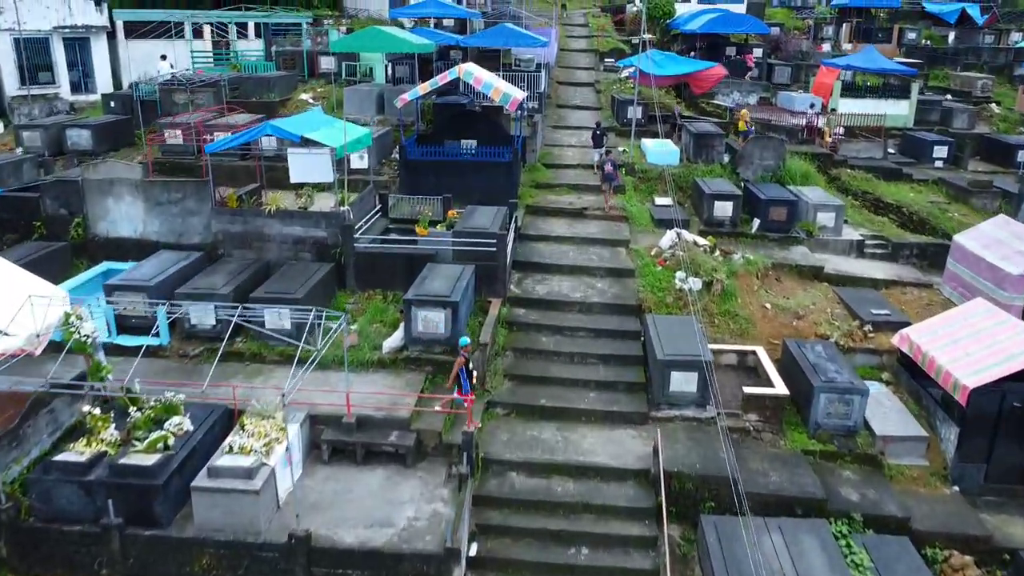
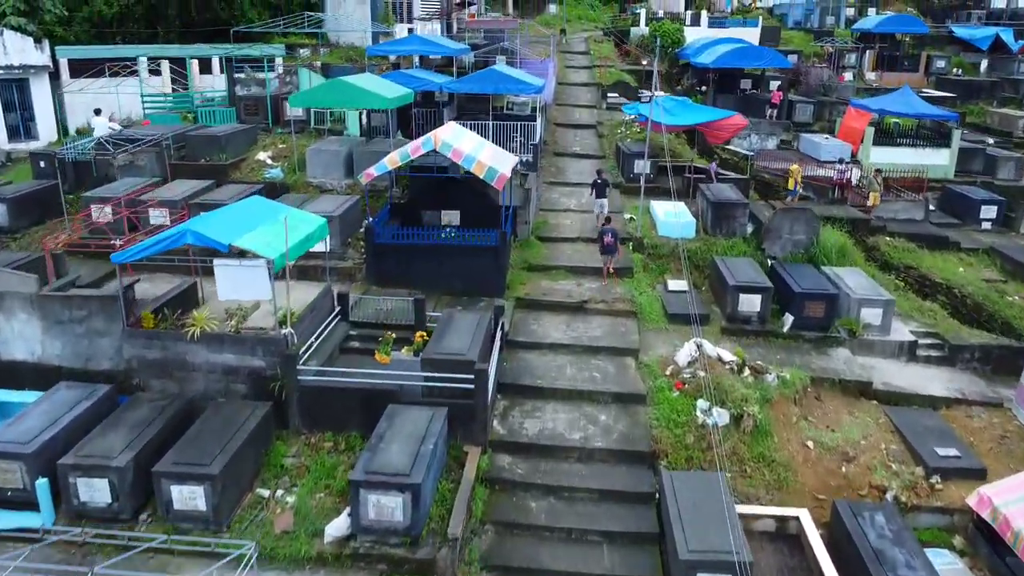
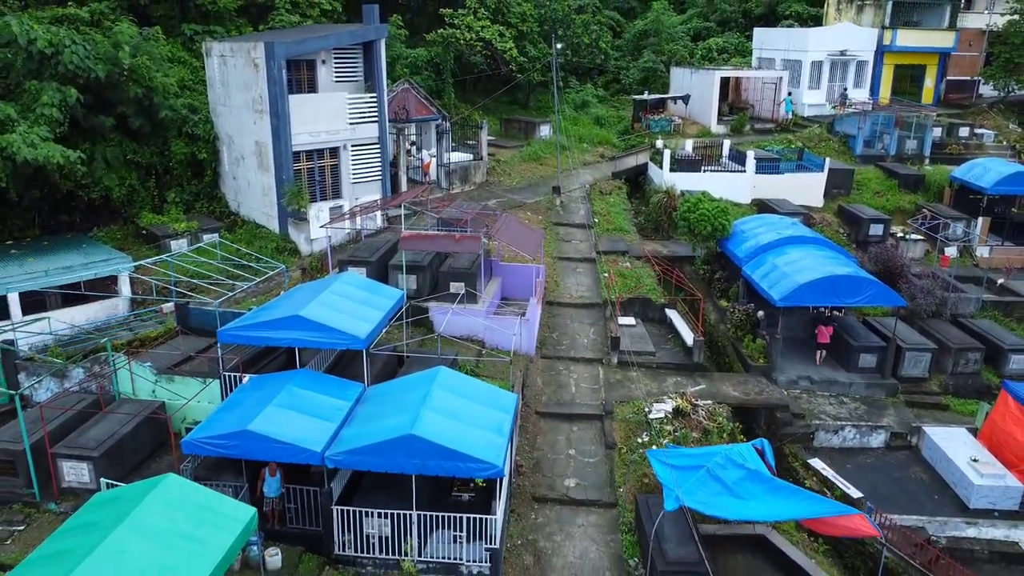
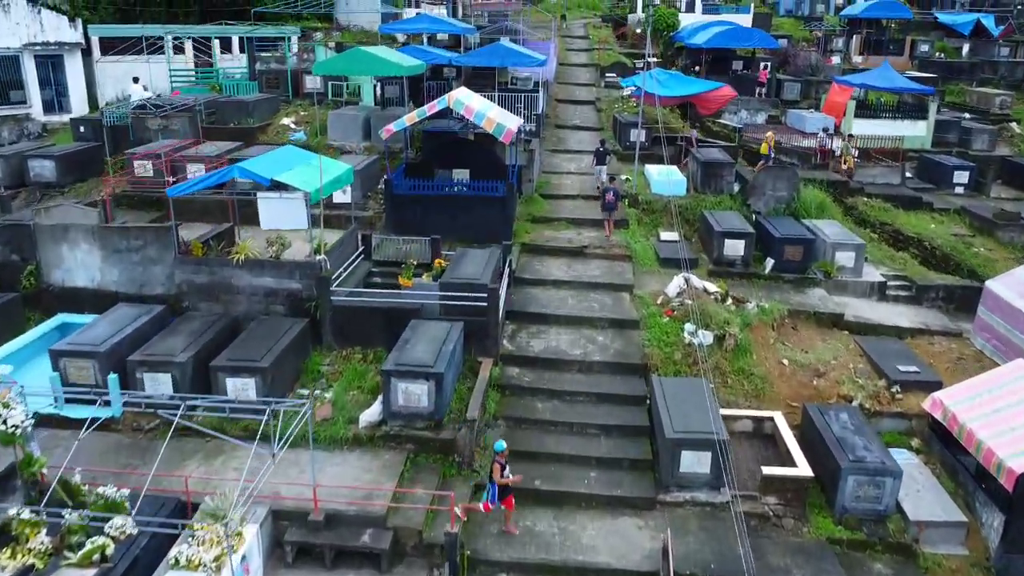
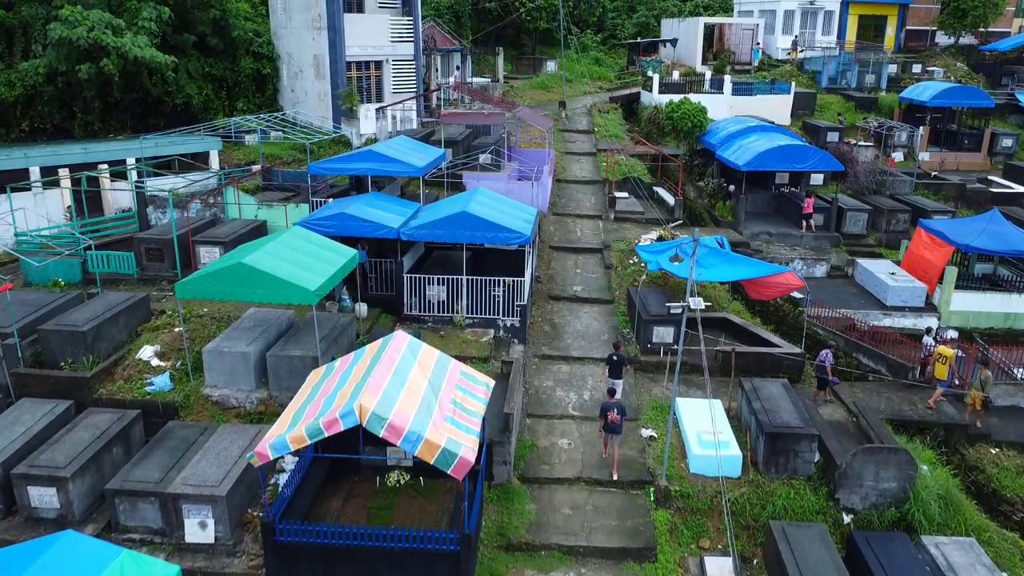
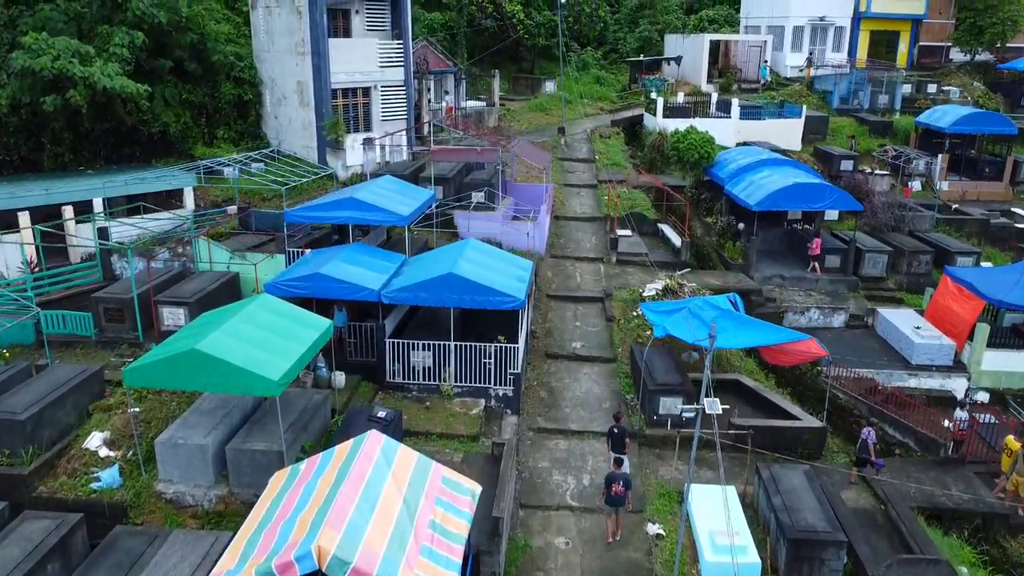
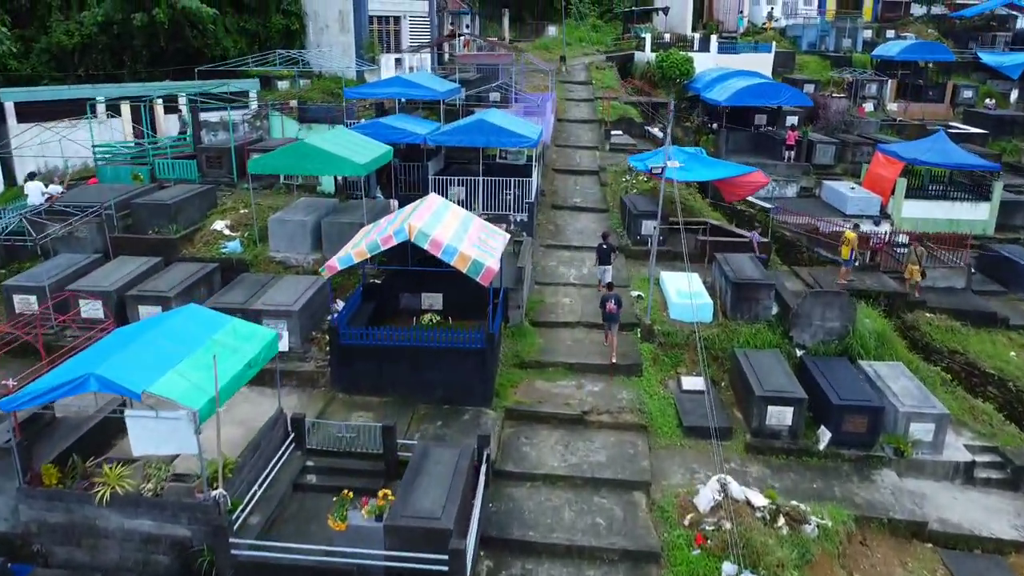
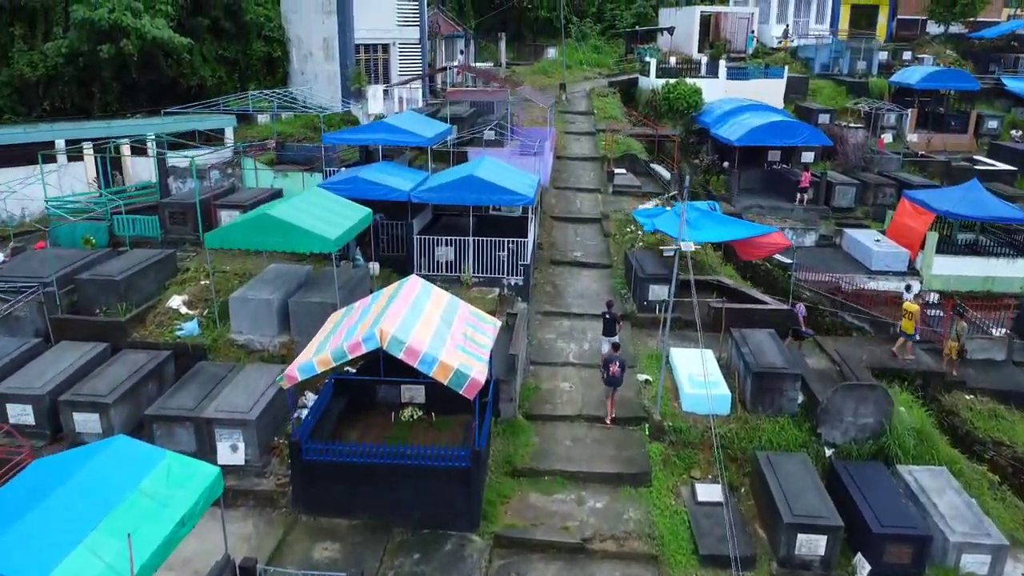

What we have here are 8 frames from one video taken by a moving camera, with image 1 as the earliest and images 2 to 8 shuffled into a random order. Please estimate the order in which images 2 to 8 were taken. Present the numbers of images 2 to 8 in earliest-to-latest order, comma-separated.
4, 2, 7, 8, 5, 6, 3
